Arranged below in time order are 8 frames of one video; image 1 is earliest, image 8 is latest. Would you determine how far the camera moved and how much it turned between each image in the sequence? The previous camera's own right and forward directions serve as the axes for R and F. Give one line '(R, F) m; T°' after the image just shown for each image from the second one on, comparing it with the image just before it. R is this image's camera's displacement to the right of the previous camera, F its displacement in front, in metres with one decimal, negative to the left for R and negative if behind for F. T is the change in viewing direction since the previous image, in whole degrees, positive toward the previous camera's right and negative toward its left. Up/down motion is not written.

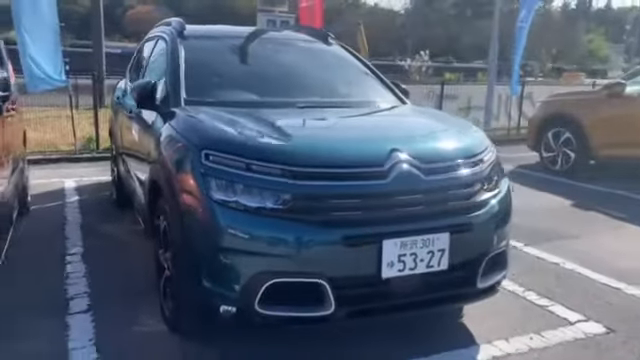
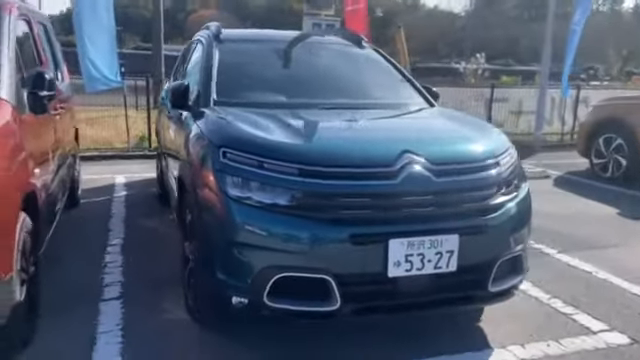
(+0.2, -0.1) m; -6°
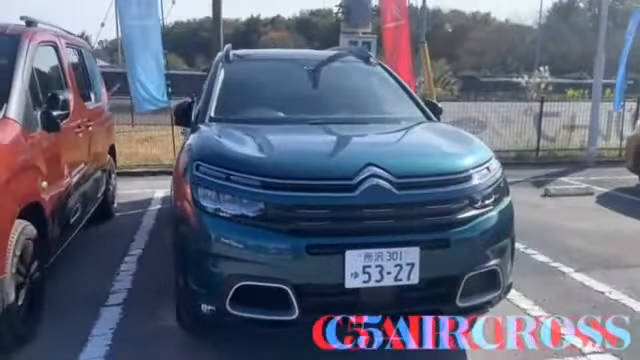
(+0.6, 0.0) m; -7°
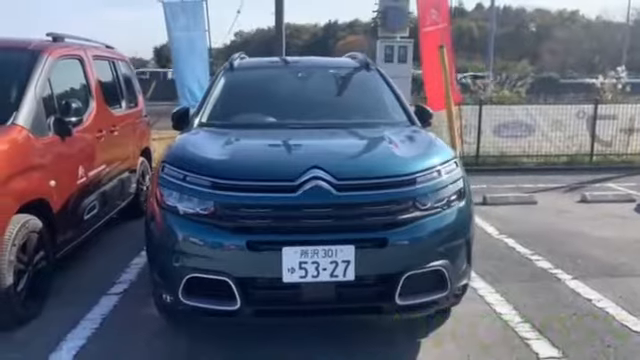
(+0.8, -0.1) m; -8°
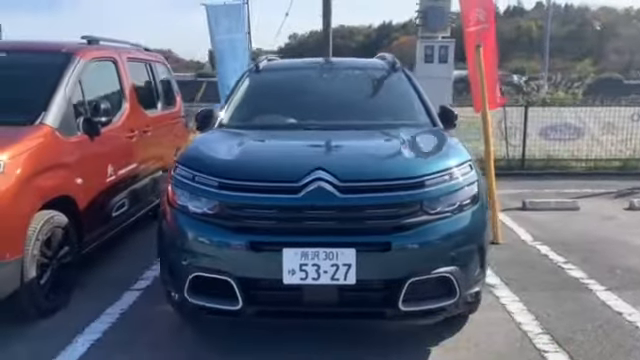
(+0.3, 0.0) m; -5°
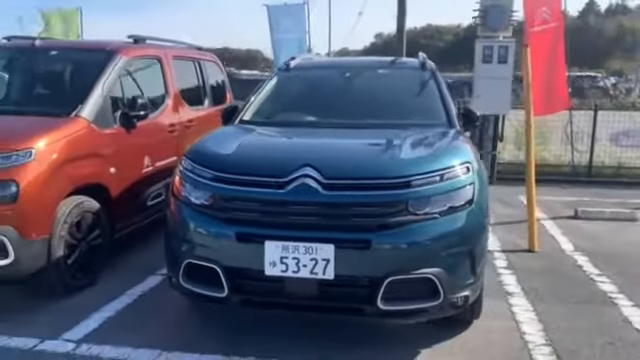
(+0.6, 0.0) m; -8°
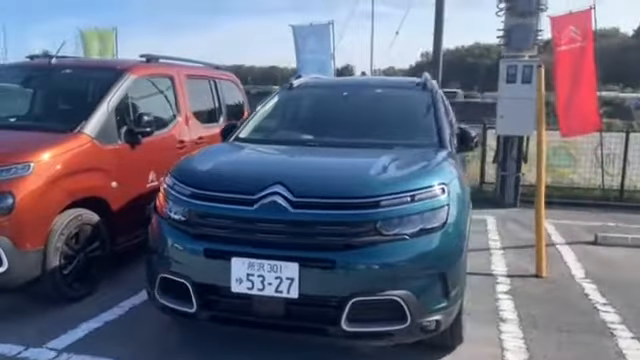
(+0.4, 0.0) m; -5°
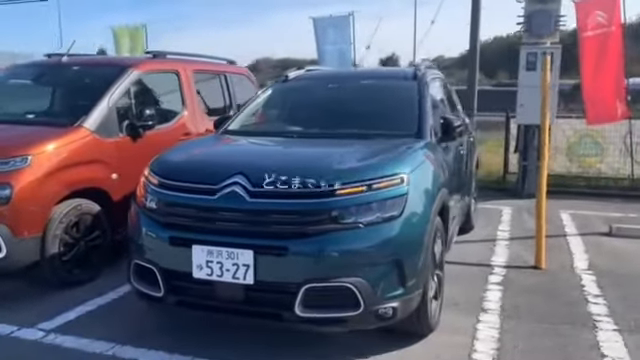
(+0.6, -0.1) m; -5°
